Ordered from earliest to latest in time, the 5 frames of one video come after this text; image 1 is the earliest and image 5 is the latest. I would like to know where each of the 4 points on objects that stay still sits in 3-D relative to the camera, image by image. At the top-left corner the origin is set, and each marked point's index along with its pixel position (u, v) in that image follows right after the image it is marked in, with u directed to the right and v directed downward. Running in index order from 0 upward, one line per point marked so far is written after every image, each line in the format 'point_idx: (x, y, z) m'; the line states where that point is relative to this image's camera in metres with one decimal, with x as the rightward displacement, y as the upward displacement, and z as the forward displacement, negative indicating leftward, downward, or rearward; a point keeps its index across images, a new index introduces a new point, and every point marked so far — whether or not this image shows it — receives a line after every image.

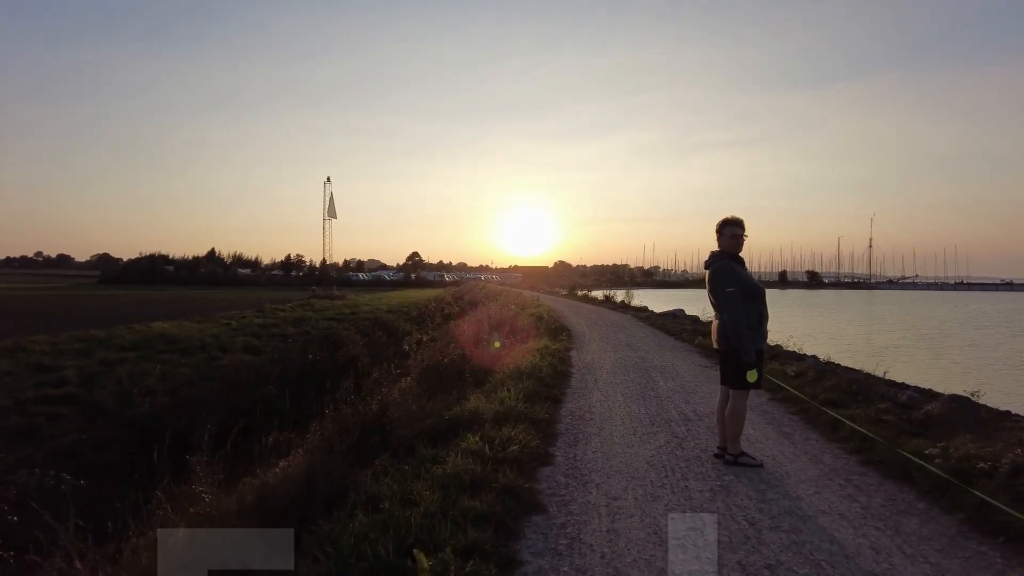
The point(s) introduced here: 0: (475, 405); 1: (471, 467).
0: (-0.5, -1.5, +8.1) m
1: (-0.4, -1.6, +5.5) m
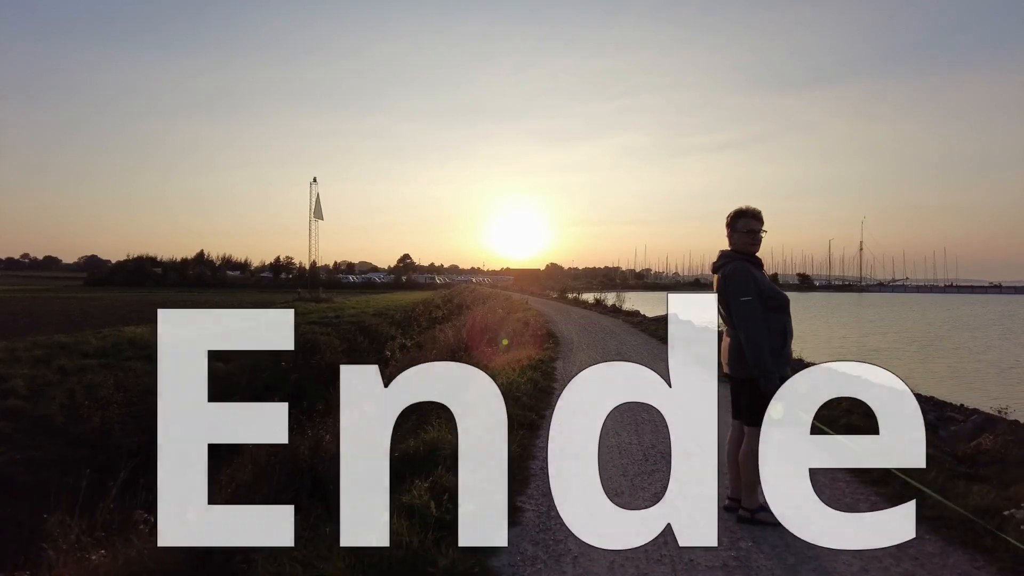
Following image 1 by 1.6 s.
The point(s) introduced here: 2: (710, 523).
0: (-0.9, -1.6, +6.8) m
1: (-0.7, -1.7, +4.2) m
2: (+1.5, -1.8, +4.9) m
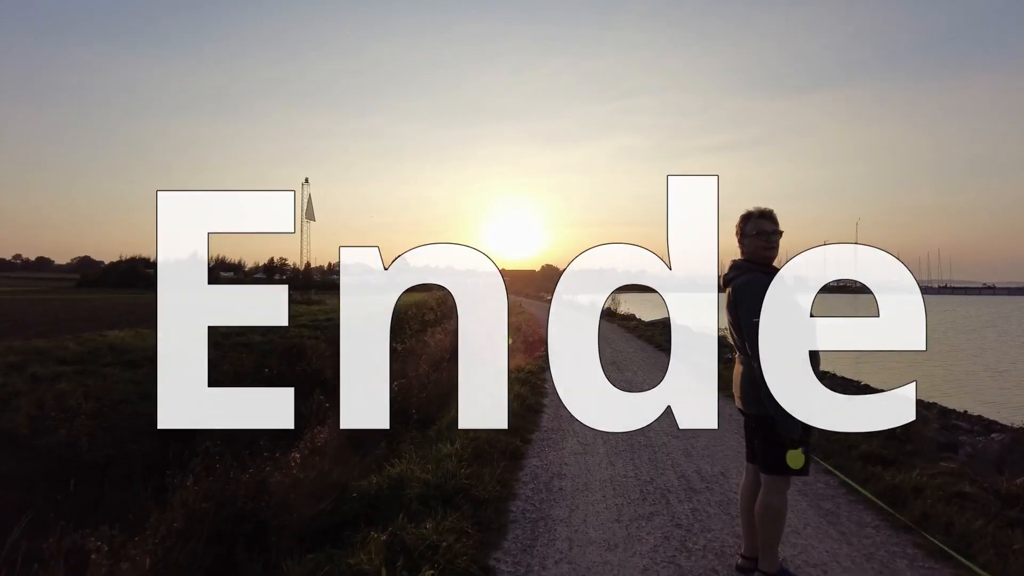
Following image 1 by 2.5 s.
0: (-1.1, -1.7, +5.9) m
1: (-0.9, -1.8, +3.3) m
2: (+1.3, -1.9, +4.0) m
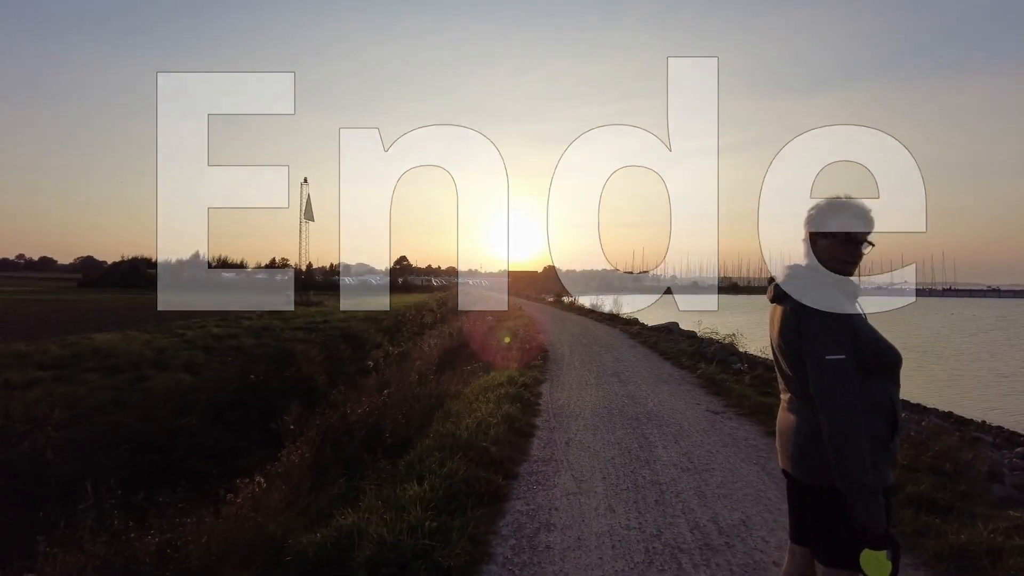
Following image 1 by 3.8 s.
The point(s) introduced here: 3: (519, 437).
0: (-1.2, -1.8, +4.8) m
1: (-1.1, -1.9, +2.2) m
2: (+1.2, -2.0, +2.9) m
3: (+0.1, -1.9, +7.9) m
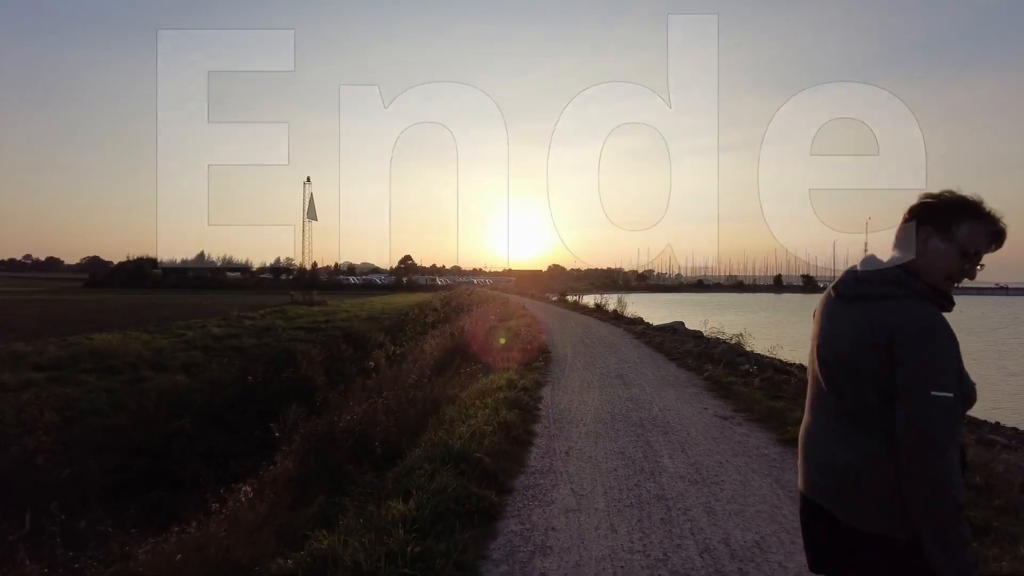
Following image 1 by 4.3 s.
0: (-1.3, -1.8, +4.4) m
1: (-1.2, -1.9, +1.8) m
2: (+1.1, -2.0, +2.5) m
3: (0.0, -1.9, +7.5) m
